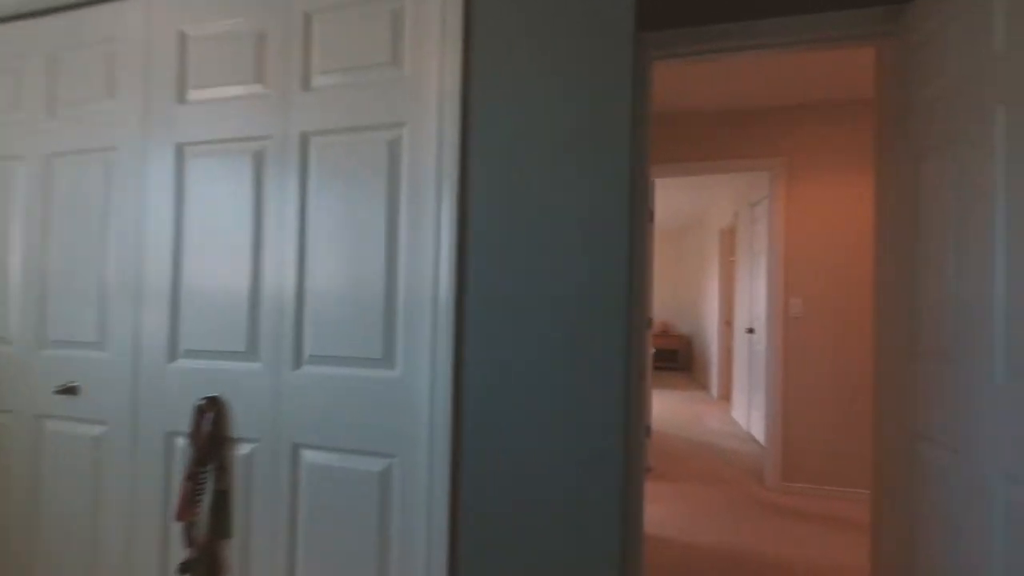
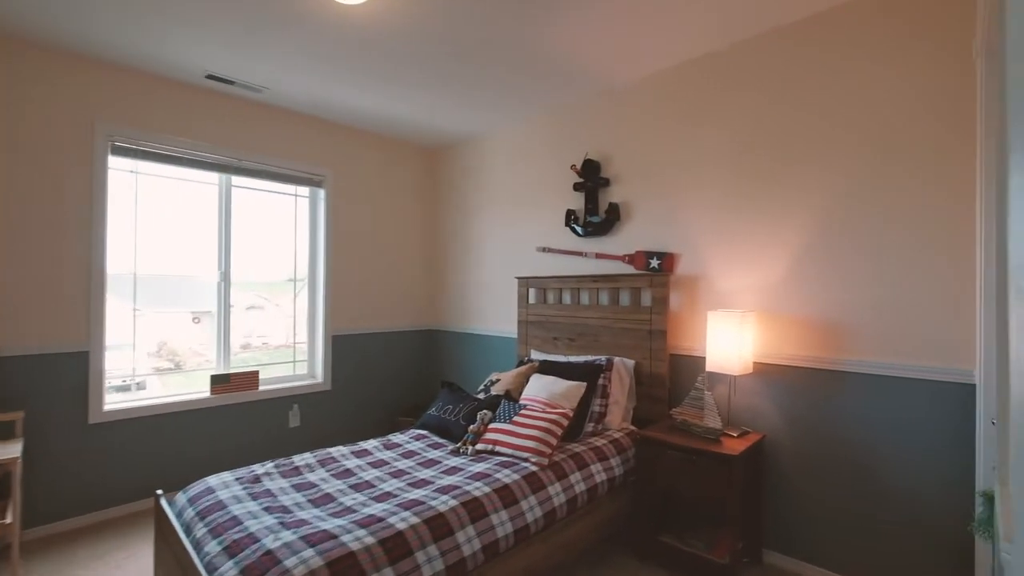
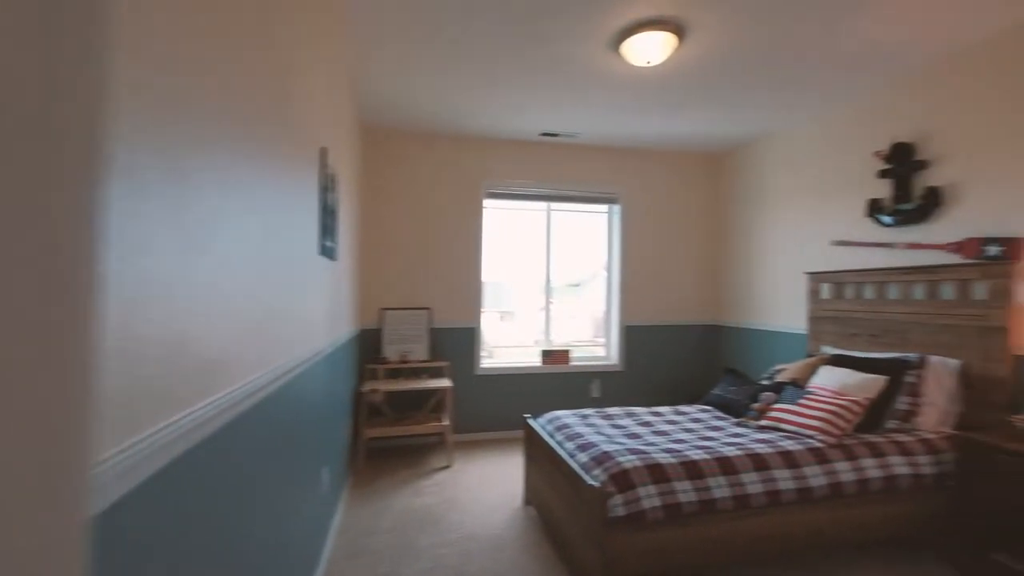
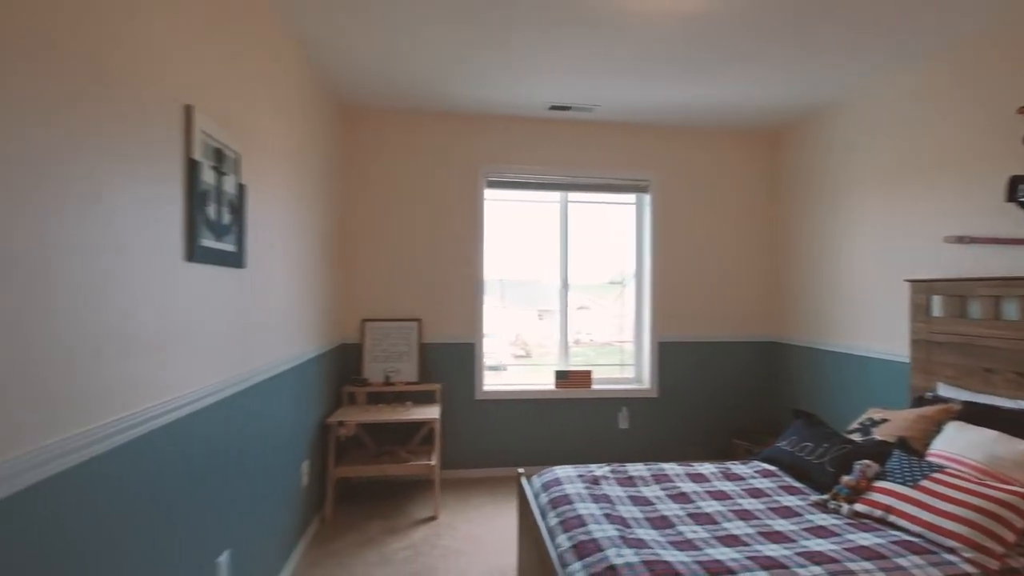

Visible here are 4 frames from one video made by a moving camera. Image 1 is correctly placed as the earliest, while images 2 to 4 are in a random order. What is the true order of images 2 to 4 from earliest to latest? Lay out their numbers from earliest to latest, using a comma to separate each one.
3, 2, 4
